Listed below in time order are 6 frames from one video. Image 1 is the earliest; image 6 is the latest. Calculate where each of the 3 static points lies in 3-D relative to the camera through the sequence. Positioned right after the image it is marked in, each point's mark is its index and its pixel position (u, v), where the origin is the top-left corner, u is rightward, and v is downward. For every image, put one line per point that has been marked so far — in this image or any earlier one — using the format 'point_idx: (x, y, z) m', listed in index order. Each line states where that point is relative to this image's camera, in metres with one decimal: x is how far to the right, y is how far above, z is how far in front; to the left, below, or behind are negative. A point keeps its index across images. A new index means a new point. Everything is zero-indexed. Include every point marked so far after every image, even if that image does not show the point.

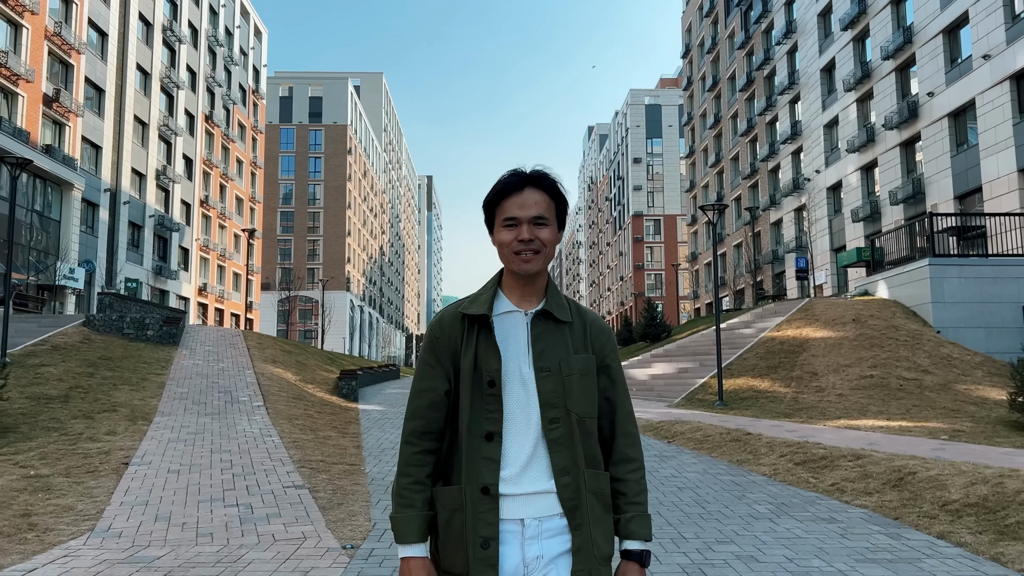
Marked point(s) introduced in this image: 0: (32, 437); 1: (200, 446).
0: (-6.1, -1.9, +8.6) m
1: (-3.9, -2.0, +8.5) m
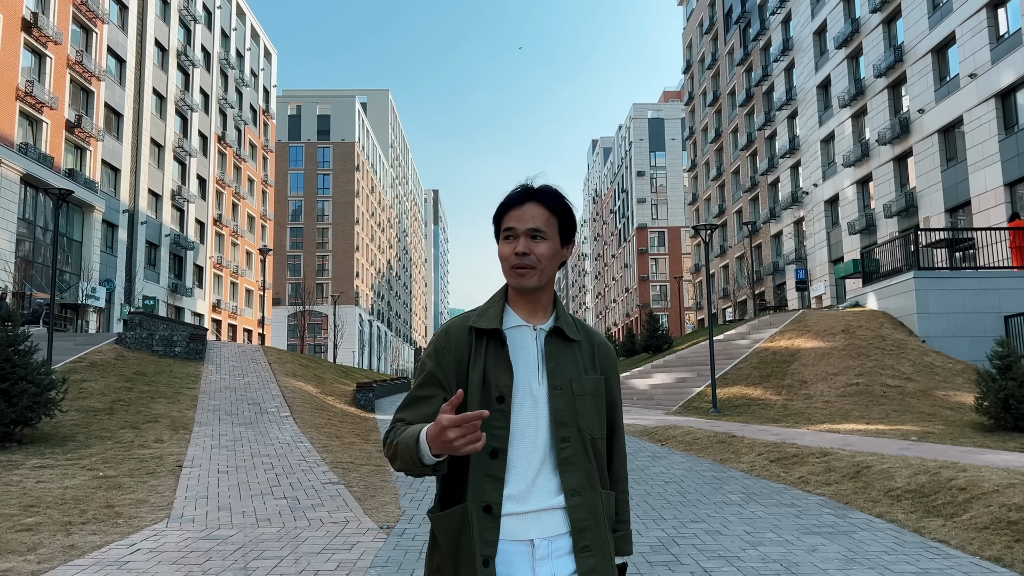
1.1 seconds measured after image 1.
0: (-6.0, -2.2, +9.6) m
1: (-3.8, -2.3, +9.5) m
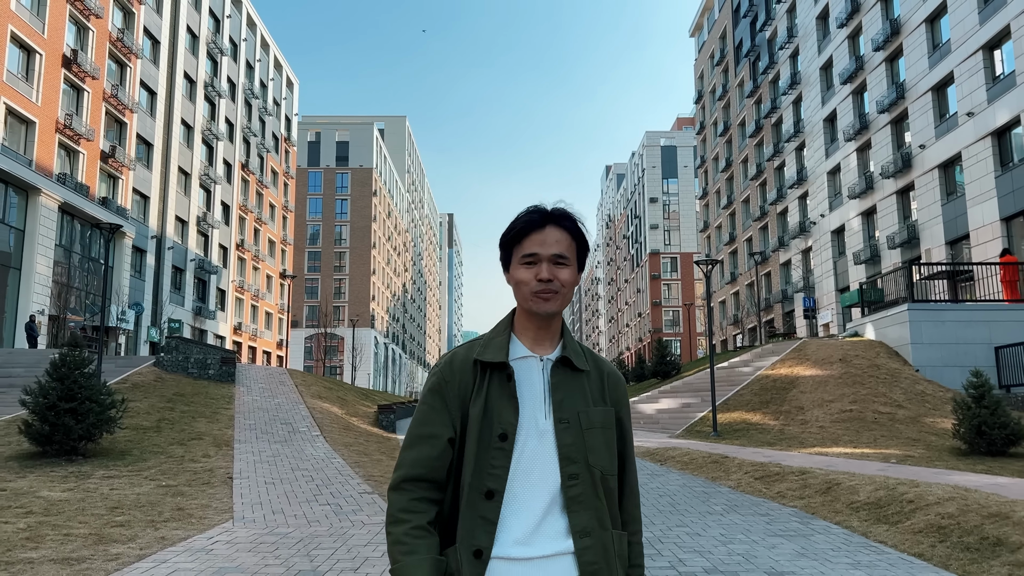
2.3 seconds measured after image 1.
0: (-5.8, -2.7, +10.7) m
1: (-3.6, -2.7, +10.5) m
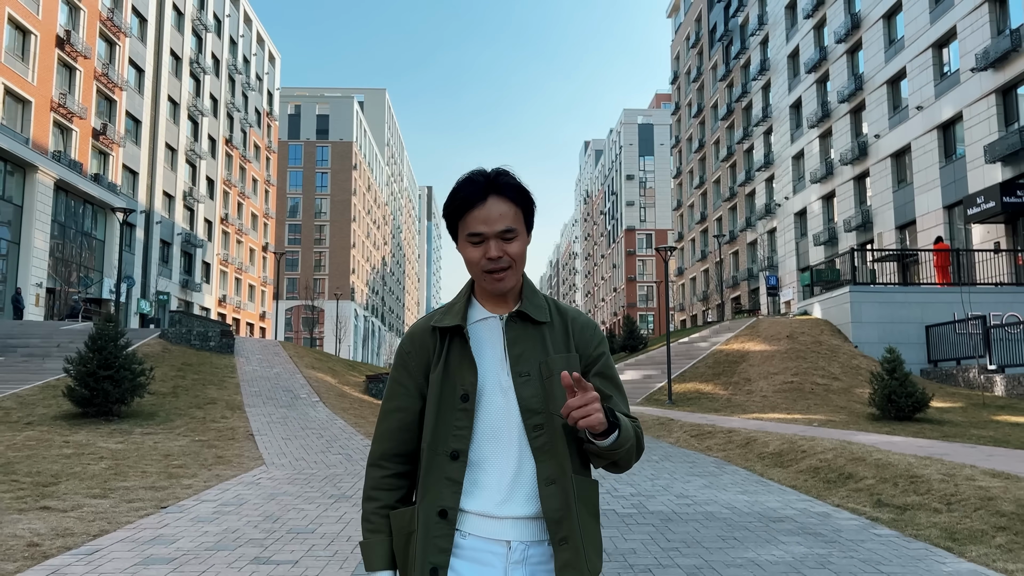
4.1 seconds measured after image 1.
0: (-6.2, -2.4, +12.3) m
1: (-4.0, -2.5, +12.2) m
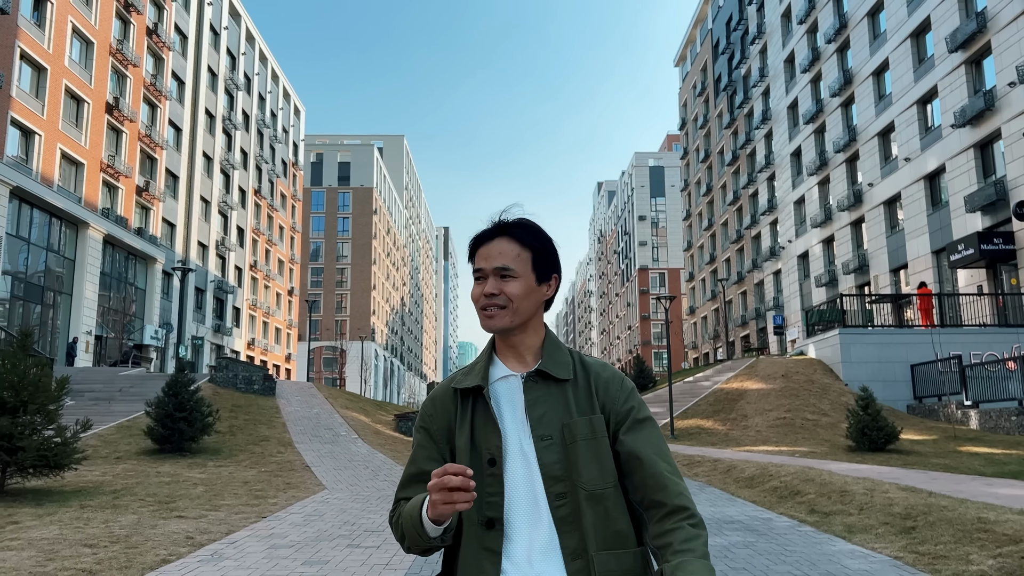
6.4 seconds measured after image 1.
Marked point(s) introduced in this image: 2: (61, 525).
0: (-5.8, -3.5, +14.3) m
1: (-3.6, -3.6, +14.1) m
2: (-4.7, -2.5, +7.1) m
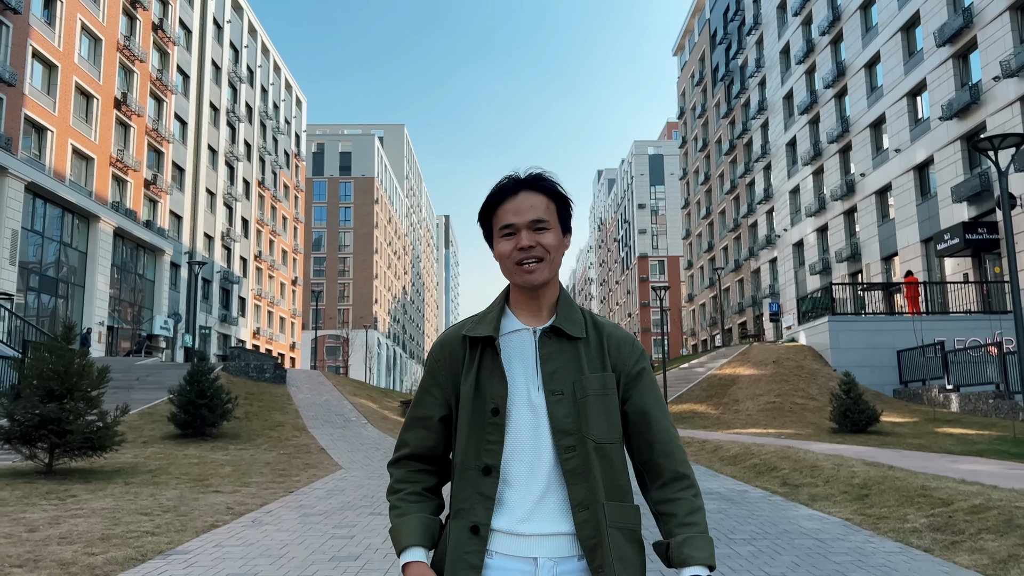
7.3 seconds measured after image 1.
0: (-5.8, -3.4, +15.2) m
1: (-3.6, -3.4, +15.0) m
2: (-4.7, -2.5, +7.9) m
